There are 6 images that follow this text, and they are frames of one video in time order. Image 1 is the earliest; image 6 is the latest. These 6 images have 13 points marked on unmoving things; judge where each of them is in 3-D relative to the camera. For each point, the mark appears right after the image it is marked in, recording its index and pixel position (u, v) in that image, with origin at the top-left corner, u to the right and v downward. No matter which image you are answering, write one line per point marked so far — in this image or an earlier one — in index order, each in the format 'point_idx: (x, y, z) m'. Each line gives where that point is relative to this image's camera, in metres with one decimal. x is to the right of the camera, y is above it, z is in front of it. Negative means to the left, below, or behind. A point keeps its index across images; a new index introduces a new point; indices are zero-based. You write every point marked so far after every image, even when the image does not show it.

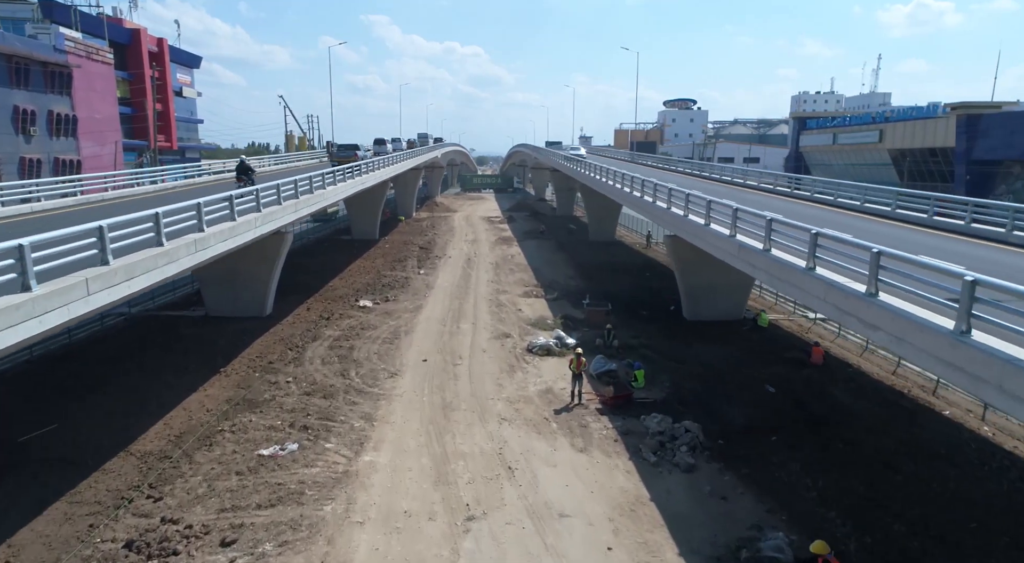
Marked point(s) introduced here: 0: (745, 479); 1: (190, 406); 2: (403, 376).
0: (+3.9, -3.3, +11.8) m
1: (-6.9, -2.7, +14.8) m
2: (-2.8, -2.4, +17.6) m
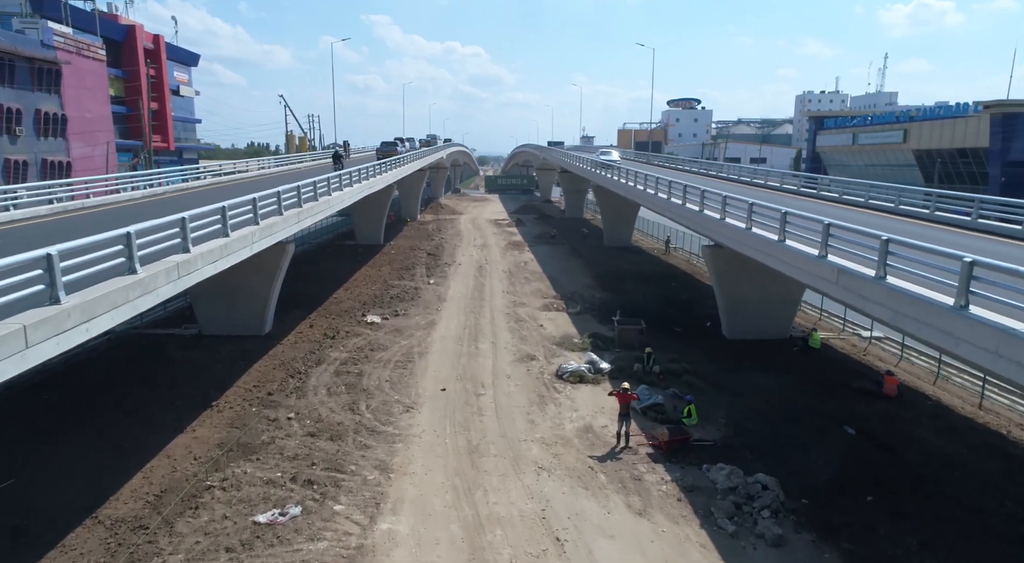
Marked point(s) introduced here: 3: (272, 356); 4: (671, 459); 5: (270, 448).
0: (+4.6, -3.8, +9.6) m
1: (-6.2, -3.1, +12.7) m
2: (-2.0, -2.9, +15.5) m
3: (-6.6, -2.0, +19.2) m
4: (+2.9, -3.2, +12.7) m
5: (-4.6, -3.1, +13.1) m
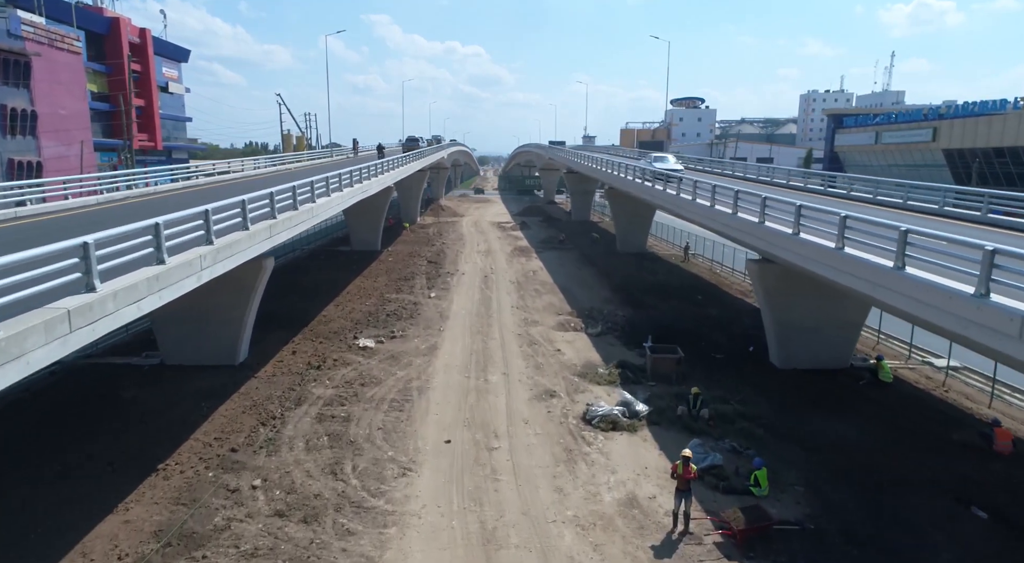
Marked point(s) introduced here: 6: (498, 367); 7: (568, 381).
0: (+5.0, -4.3, +6.5) m
1: (-5.8, -3.7, +9.6) m
2: (-1.6, -3.4, +12.4) m
3: (-6.2, -2.6, +16.1) m
4: (+3.3, -3.8, +9.7) m
5: (-4.2, -3.7, +10.0) m
6: (-0.4, -2.3, +19.0) m
7: (+1.4, -2.6, +17.9) m
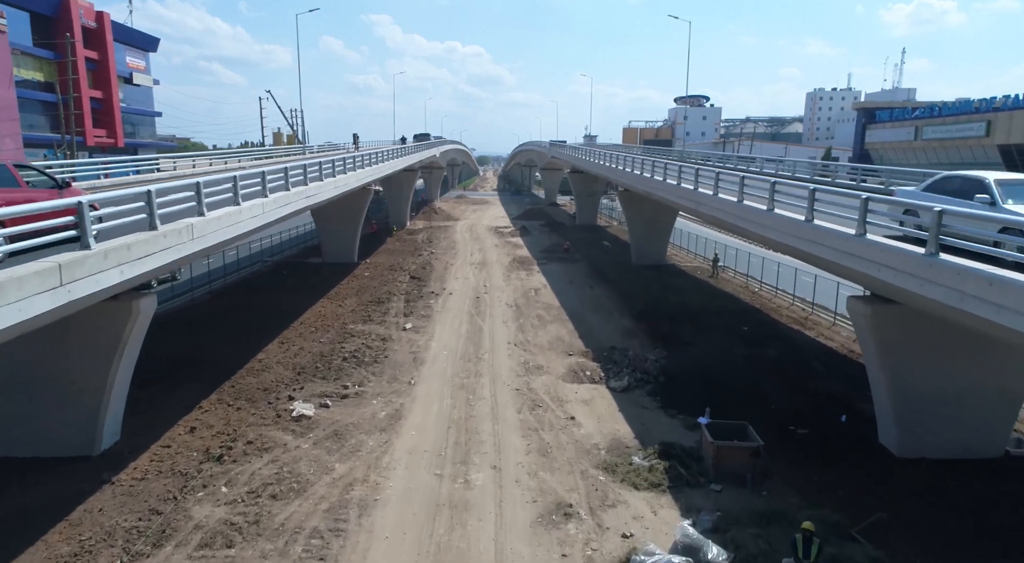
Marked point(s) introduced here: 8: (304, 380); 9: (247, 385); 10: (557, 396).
0: (+4.9, -5.2, +0.5) m
1: (-5.9, -4.6, +3.6) m
2: (-1.8, -4.3, +6.4) m
3: (-6.3, -3.5, +10.1) m
4: (+3.2, -4.7, +3.7) m
5: (-4.3, -4.6, +4.0) m
6: (-0.5, -3.2, +13.0) m
7: (+1.3, -3.4, +11.9) m
8: (-5.1, -2.4, +17.2) m
9: (-6.3, -2.4, +16.5) m
10: (+1.1, -2.7, +16.6) m
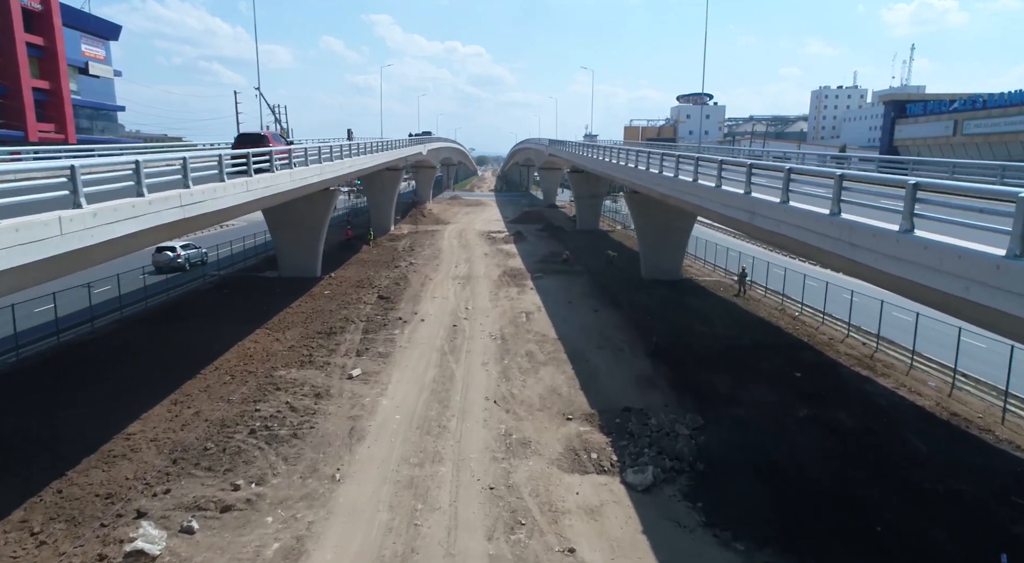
0: (+4.4, -6.0, -5.0) m
1: (-6.4, -5.4, -1.9) m
2: (-2.2, -5.1, +0.9) m
3: (-6.8, -4.3, +4.7) m
4: (+2.7, -5.5, -1.8) m
5: (-4.8, -5.4, -1.4) m
6: (-1.0, -4.0, +7.6) m
7: (+0.9, -4.2, +6.4) m
8: (-5.6, -3.2, +11.7) m
9: (-6.8, -3.2, +11.1) m
10: (+0.6, -3.5, +11.1) m
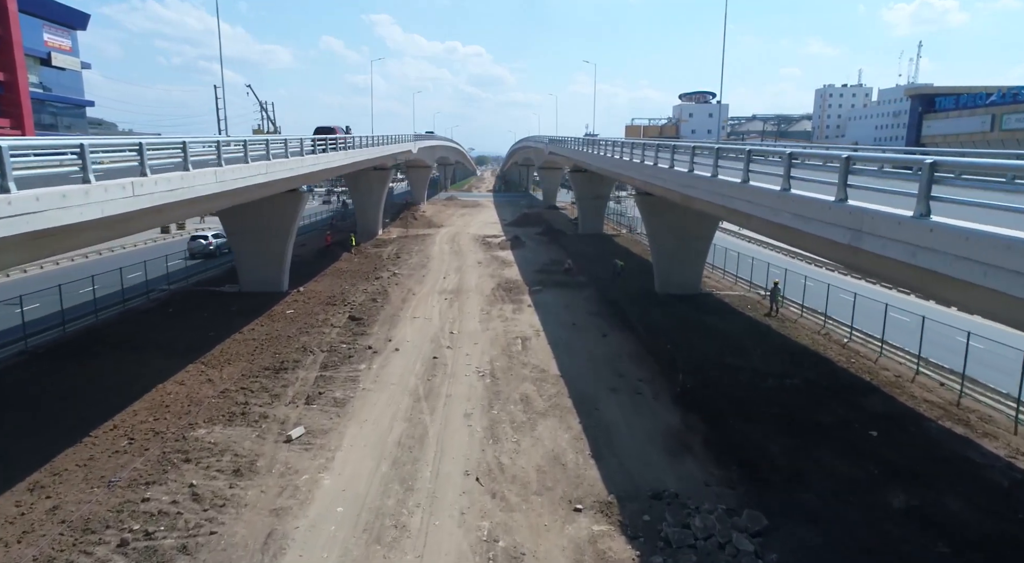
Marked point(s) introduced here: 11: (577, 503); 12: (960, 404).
0: (+4.2, -6.6, -9.1) m
1: (-6.6, -6.0, -6.0) m
2: (-2.5, -5.7, -3.2) m
3: (-7.0, -4.9, +0.5) m
4: (+2.5, -6.1, -5.9) m
5: (-5.0, -6.0, -5.6) m
6: (-1.2, -4.6, +3.4) m
7: (+0.6, -4.8, +2.3) m
8: (-5.8, -3.8, +7.6) m
9: (-7.0, -3.8, +6.9) m
10: (+0.4, -4.1, +6.9) m
11: (+1.0, -3.4, +10.7) m
12: (+9.8, -2.7, +15.2) m
